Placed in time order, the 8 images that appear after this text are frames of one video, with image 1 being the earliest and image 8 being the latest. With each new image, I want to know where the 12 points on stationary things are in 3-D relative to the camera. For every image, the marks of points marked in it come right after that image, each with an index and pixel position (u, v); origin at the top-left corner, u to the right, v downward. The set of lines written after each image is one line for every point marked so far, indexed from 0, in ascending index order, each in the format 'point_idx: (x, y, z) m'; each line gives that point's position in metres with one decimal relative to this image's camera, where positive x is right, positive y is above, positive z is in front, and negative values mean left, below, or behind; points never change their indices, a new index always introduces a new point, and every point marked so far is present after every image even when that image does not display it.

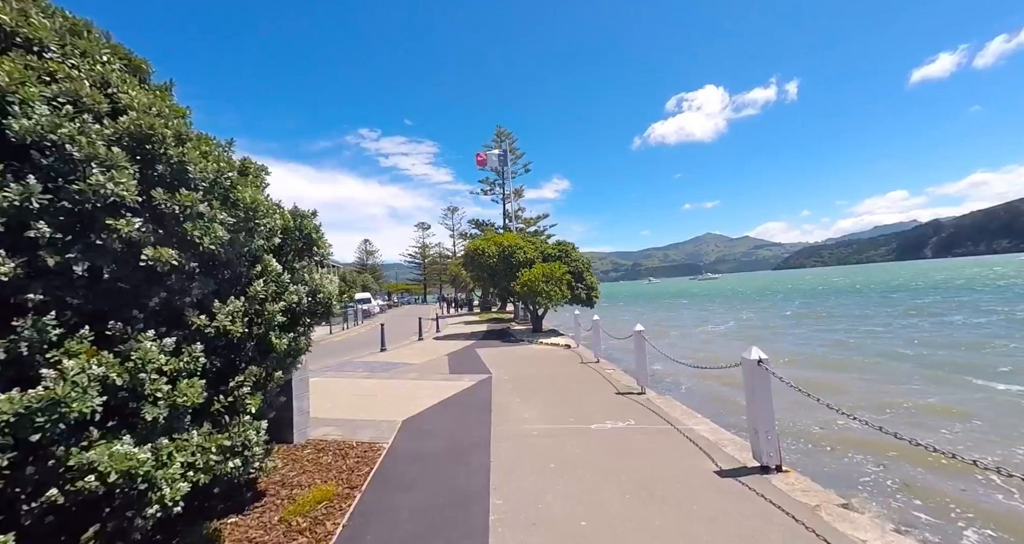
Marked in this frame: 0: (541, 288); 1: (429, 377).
0: (+1.3, -0.7, +18.1) m
1: (-2.1, -2.7, +11.0) m
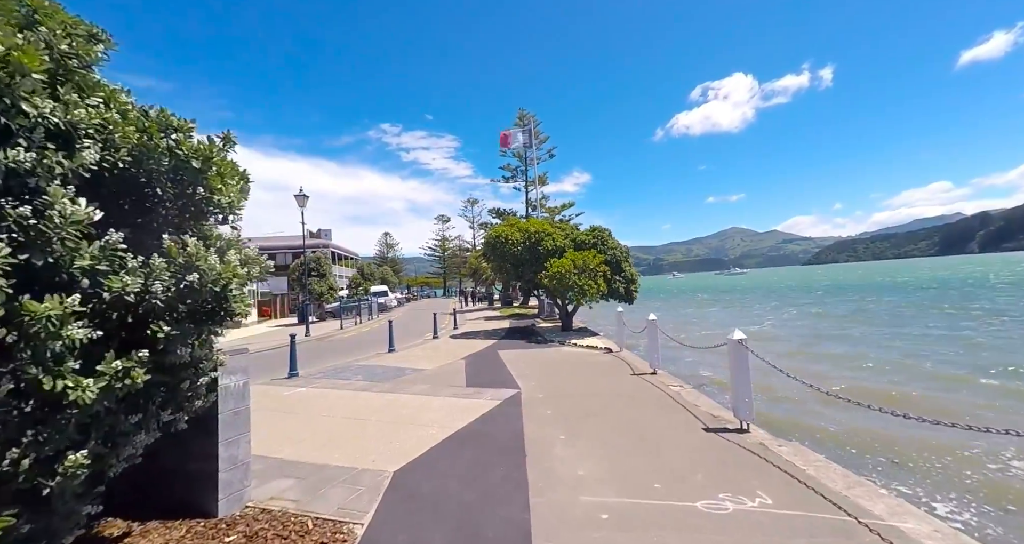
0: (+2.3, -0.3, +15.7) m
1: (-1.5, -2.4, +8.8) m
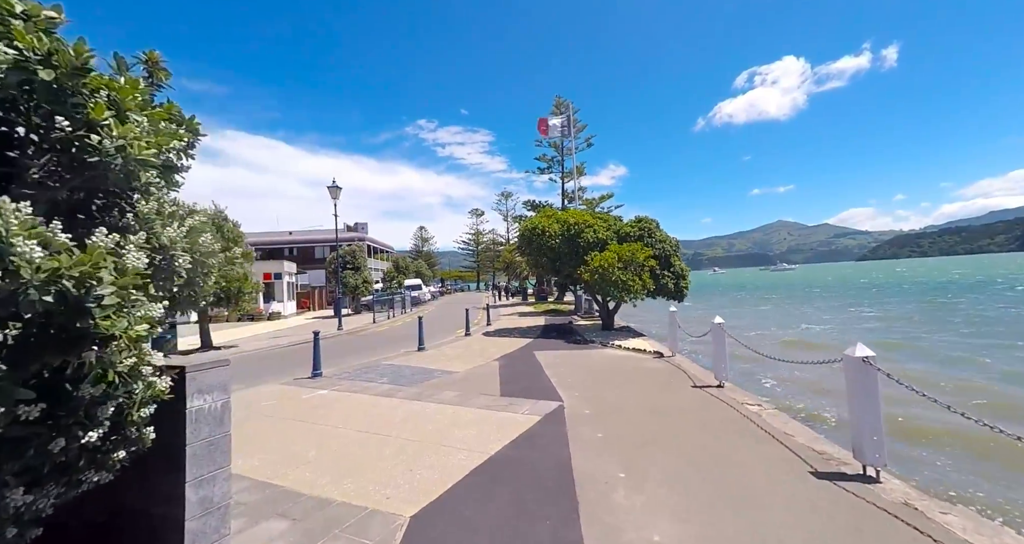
0: (+3.6, -0.1, +14.4) m
1: (-0.7, -2.3, +7.8) m
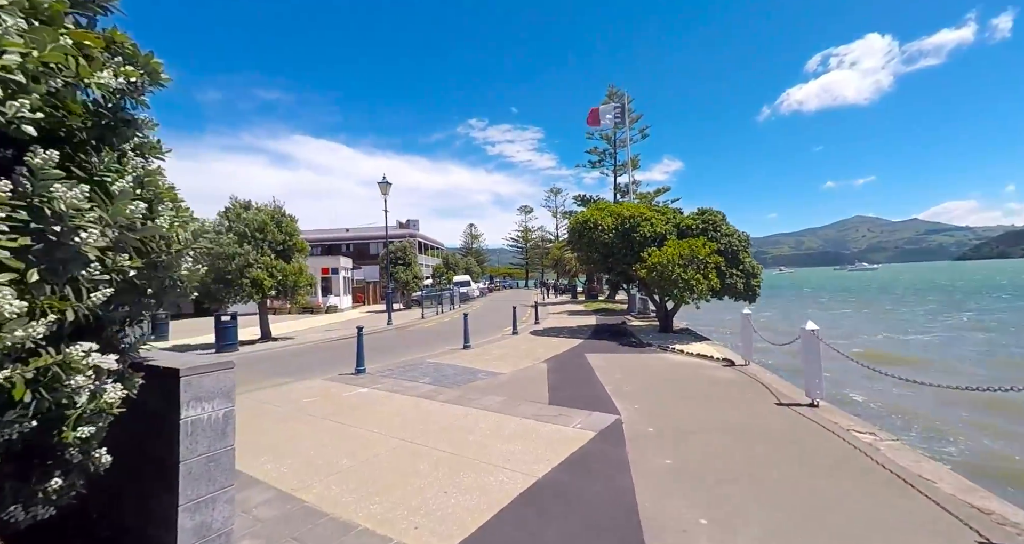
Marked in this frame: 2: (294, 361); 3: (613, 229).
0: (+5.1, 0.0, +13.2) m
1: (+0.1, -2.2, +7.2) m
2: (-6.0, -2.5, +11.8) m
3: (+3.7, +1.6, +15.7) m
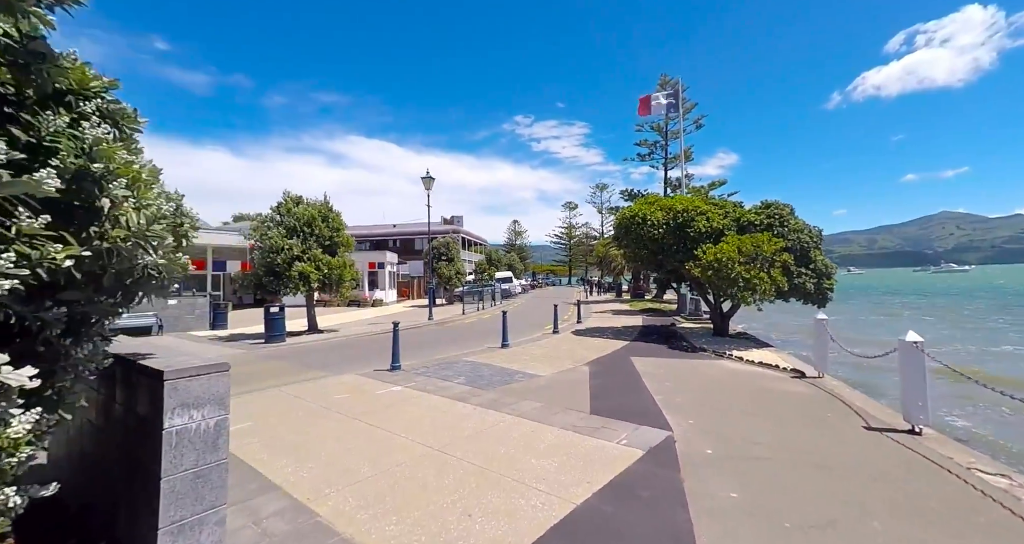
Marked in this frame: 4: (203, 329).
0: (+6.3, 0.0, +12.0) m
1: (+0.7, -2.1, +6.6) m
2: (-4.9, -2.3, +11.8) m
3: (+5.2, +1.6, +14.7) m
4: (-13.6, -2.5, +19.2) m
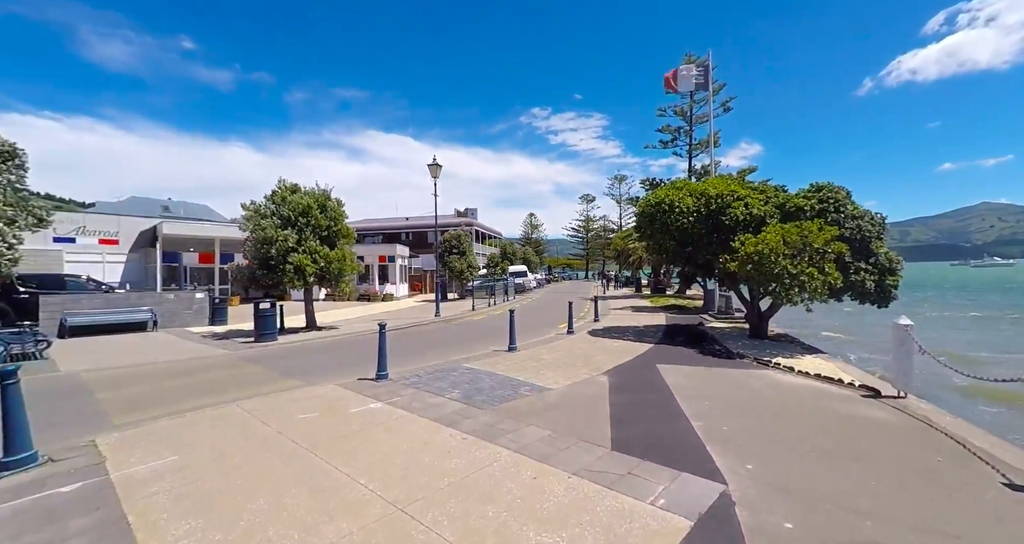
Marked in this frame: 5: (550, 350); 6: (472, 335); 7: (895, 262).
0: (+6.5, +0.1, +10.3) m
1: (+0.7, -2.1, +5.1) m
2: (-4.7, -2.1, +10.6) m
3: (+5.5, +1.8, +13.0) m
4: (-13.1, -2.2, +18.2) m
5: (+1.0, -2.0, +11.4) m
6: (-1.4, -2.1, +14.4) m
7: (+9.7, +0.3, +10.9) m
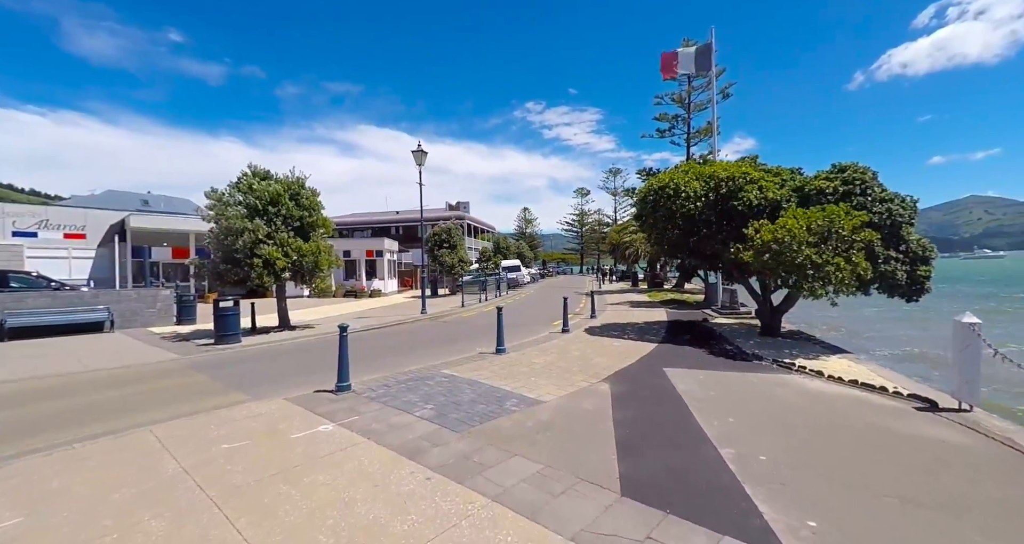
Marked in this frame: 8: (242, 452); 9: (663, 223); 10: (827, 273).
0: (+6.2, +0.3, +9.1) m
1: (+0.5, -2.0, +3.9) m
2: (-5.0, -2.0, +9.3) m
3: (+5.2, +2.1, +11.8) m
4: (-13.5, -2.0, +16.8) m
5: (+0.7, -1.9, +10.2) m
6: (-1.7, -1.9, +13.2) m
7: (+9.4, +0.5, +9.8) m
8: (-2.9, -2.0, +4.6) m
9: (+4.4, +1.4, +12.4) m
10: (+6.7, 0.0, +9.2) m
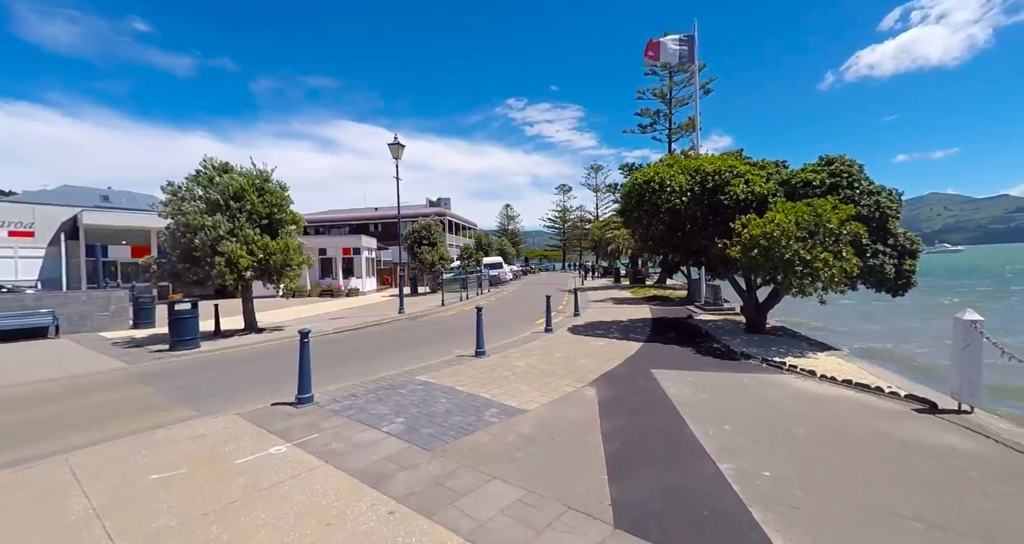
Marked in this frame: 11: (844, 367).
0: (+5.8, +0.4, +8.8) m
1: (+0.3, -1.9, +3.3) m
2: (-5.4, -2.0, +8.5) m
3: (+4.6, +2.2, +11.4) m
4: (-14.2, -2.0, +15.7) m
5: (+0.3, -1.8, +9.7) m
6: (-2.3, -1.8, +12.5) m
7: (+9.0, +0.6, +9.6) m
8: (-3.1, -2.0, +3.9) m
9: (+3.8, +1.5, +12.0) m
10: (+6.3, +0.1, +8.9) m
11: (+6.3, -1.8, +8.1) m
